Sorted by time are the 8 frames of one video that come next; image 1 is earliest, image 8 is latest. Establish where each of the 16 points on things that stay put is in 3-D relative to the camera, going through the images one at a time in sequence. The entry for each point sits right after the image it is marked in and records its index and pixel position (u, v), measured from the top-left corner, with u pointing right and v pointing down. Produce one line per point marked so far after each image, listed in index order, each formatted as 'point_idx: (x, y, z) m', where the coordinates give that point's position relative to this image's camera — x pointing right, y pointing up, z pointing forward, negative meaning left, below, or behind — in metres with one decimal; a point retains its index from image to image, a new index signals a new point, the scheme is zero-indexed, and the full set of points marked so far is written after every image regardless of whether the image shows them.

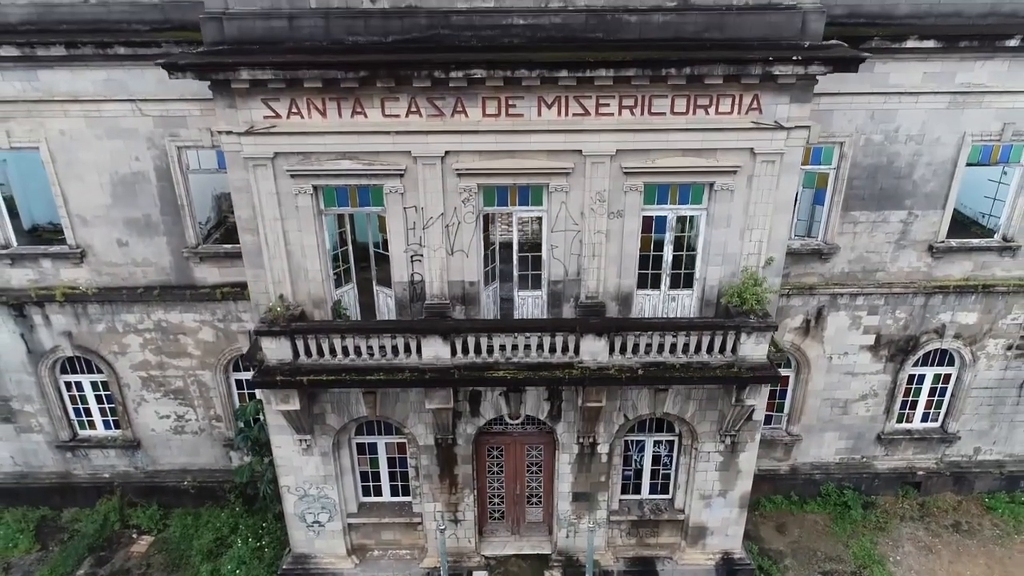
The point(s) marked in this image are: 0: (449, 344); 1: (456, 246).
0: (-1.1, -1.0, +12.1) m
1: (-0.9, +0.7, +11.9) m
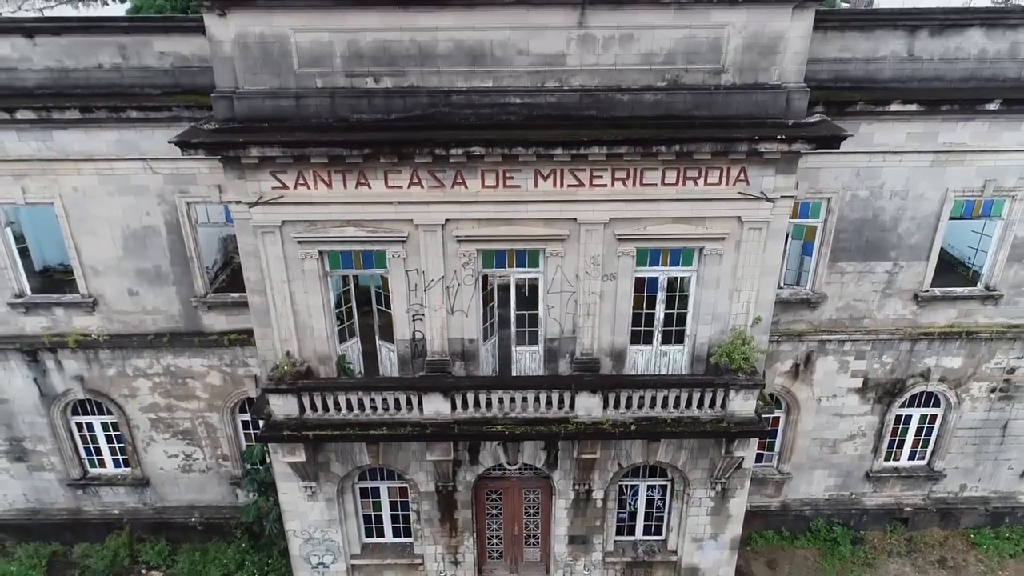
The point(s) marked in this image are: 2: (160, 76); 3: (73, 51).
0: (-1.1, -2.0, +12.6) m
1: (-1.0, -0.3, +12.4) m
2: (-6.7, +4.0, +13.6) m
3: (-8.3, +4.4, +13.5) m
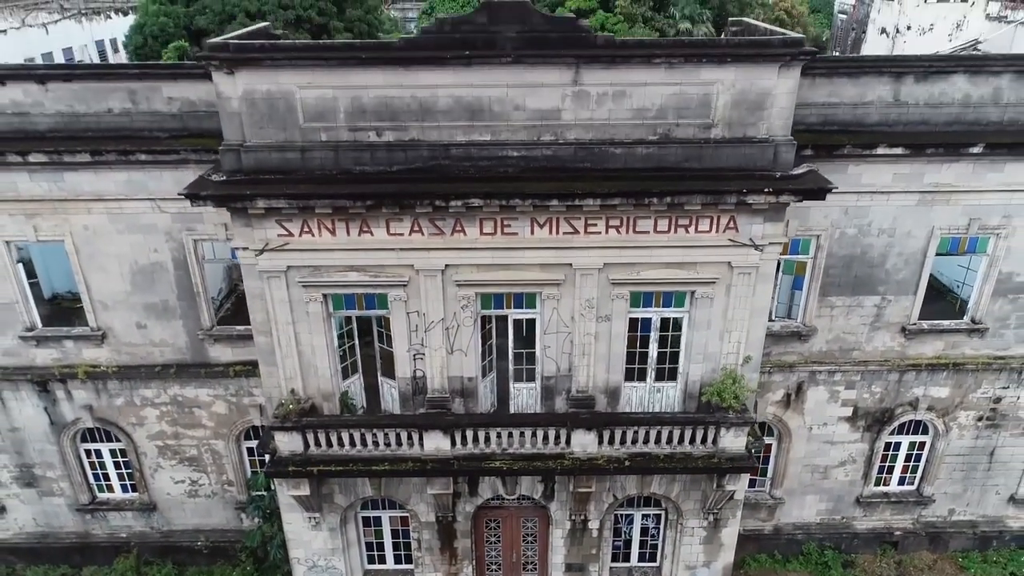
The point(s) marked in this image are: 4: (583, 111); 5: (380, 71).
0: (-1.1, -2.7, +13.0) m
1: (-1.0, -1.0, +12.8) m
2: (-6.8, +3.3, +14.0) m
3: (-8.3, +3.7, +13.9) m
4: (+1.1, +2.7, +11.1) m
5: (-2.0, +3.3, +10.8) m
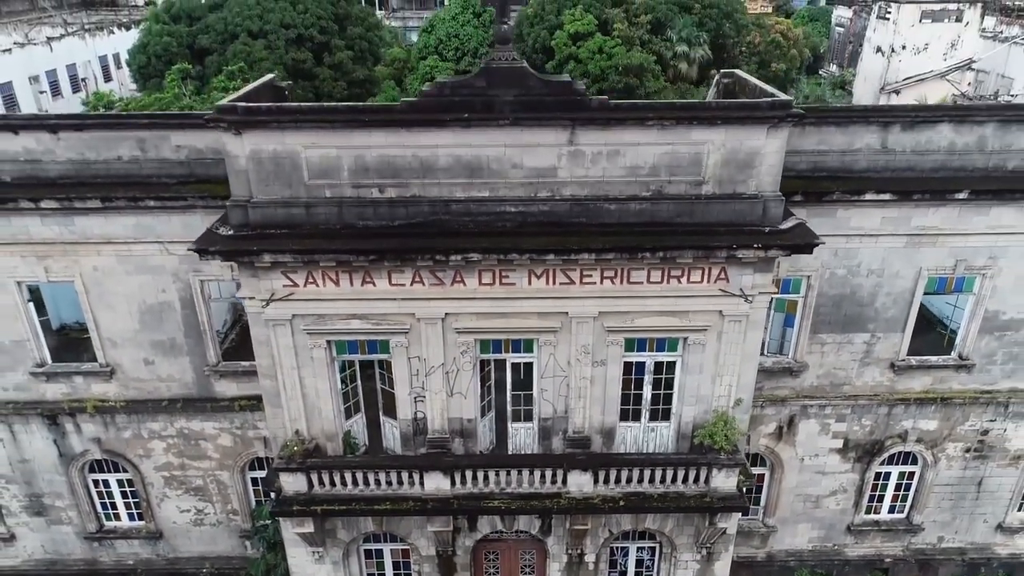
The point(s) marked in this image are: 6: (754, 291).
0: (-1.2, -3.6, +13.4) m
1: (-1.1, -1.9, +13.2) m
2: (-6.8, +2.4, +14.4) m
3: (-8.3, +2.9, +14.3) m
4: (+1.1, +1.9, +11.4) m
5: (-2.0, +2.4, +11.2) m
6: (+4.1, 0.0, +12.1) m
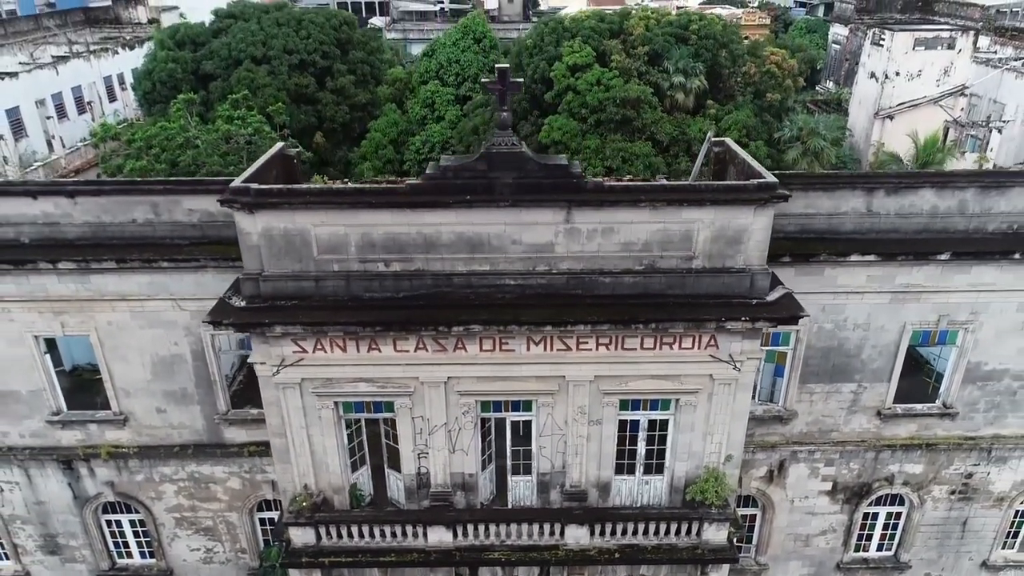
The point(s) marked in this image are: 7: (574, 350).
0: (-1.2, -4.7, +14.0) m
1: (-1.1, -3.1, +13.8) m
2: (-6.8, +1.3, +15.0) m
3: (-8.4, +1.7, +14.8) m
4: (+1.0, +0.7, +12.0) m
5: (-2.0, +1.3, +11.7) m
6: (+4.1, -1.2, +12.7) m
7: (+1.1, -1.1, +12.7) m
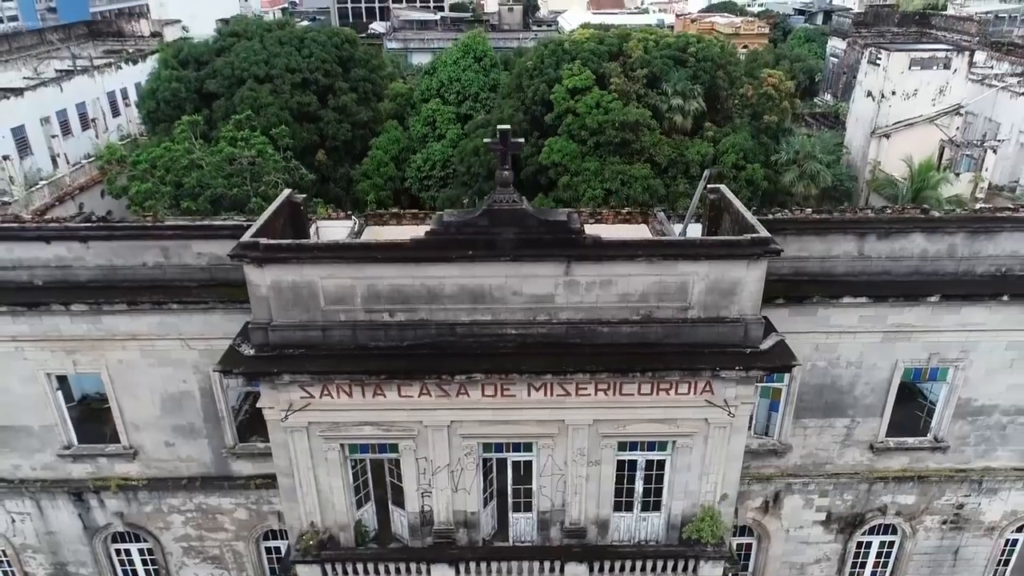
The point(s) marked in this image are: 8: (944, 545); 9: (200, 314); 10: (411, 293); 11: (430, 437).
0: (-1.2, -5.6, +14.3) m
1: (-1.0, -3.9, +14.1) m
2: (-6.8, +0.4, +15.4) m
3: (-8.3, +0.8, +15.2) m
4: (+1.1, -0.1, +12.4) m
5: (-2.0, +0.4, +12.1) m
6: (+4.1, -2.1, +13.1) m
7: (+1.1, -2.0, +13.1) m
8: (+11.2, -6.7, +18.4) m
9: (-6.7, -0.6, +15.3) m
10: (-1.7, -0.1, +12.4) m
11: (-1.6, -2.9, +13.6) m
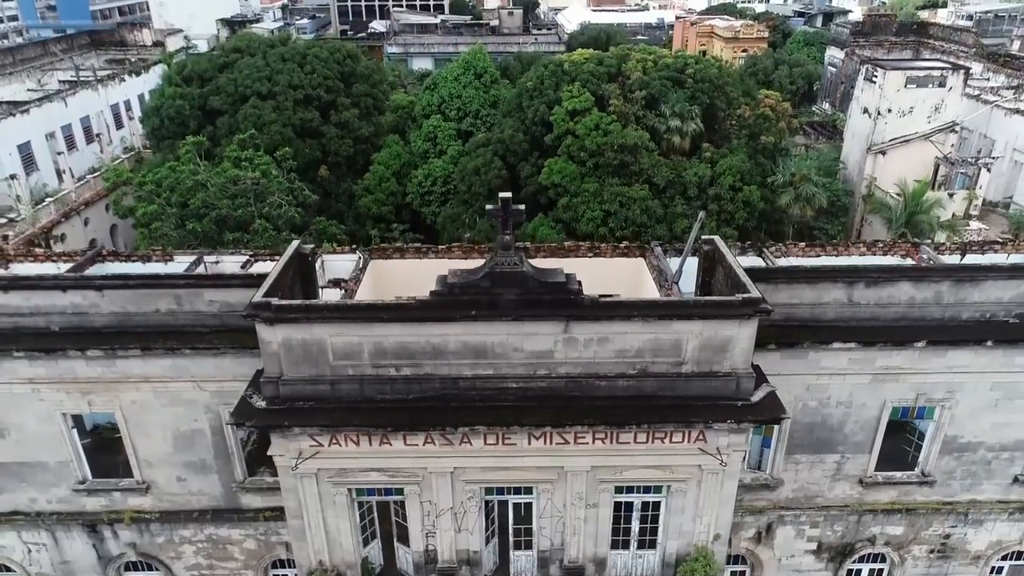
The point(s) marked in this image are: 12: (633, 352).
0: (-1.1, -6.6, +14.9) m
1: (-1.0, -4.9, +14.7) m
2: (-6.8, -0.6, +15.9) m
3: (-8.3, -0.2, +15.7) m
4: (+1.1, -1.2, +12.9) m
5: (-2.0, -0.6, +12.6) m
6: (+4.1, -3.1, +13.6) m
7: (+1.2, -3.0, +13.6) m
8: (+11.2, -7.6, +19.0) m
9: (-6.7, -1.5, +15.8) m
10: (-1.7, -1.1, +12.9) m
11: (-1.5, -3.9, +14.1) m
12: (+2.2, -1.2, +12.9) m
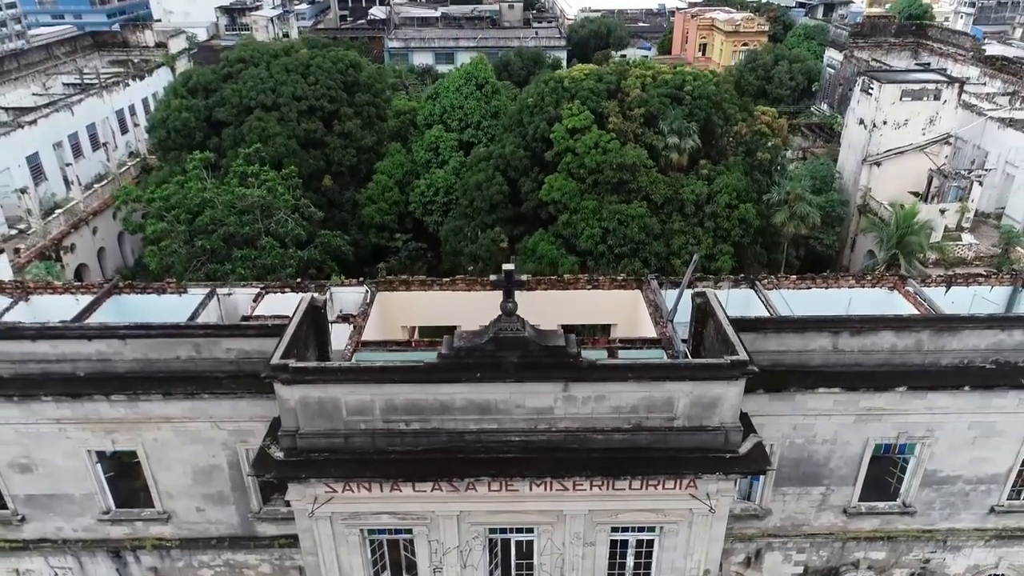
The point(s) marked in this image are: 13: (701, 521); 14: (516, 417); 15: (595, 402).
0: (-1.1, -7.7, +15.9) m
1: (-1.0, -6.1, +15.6) m
2: (-6.7, -1.7, +16.7) m
3: (-8.3, -1.3, +16.5) m
4: (+1.1, -2.3, +13.8) m
5: (-1.9, -1.8, +13.5) m
6: (+4.2, -4.3, +14.5) m
7: (+1.2, -4.2, +14.5) m
8: (+11.3, -8.6, +20.0) m
9: (-6.6, -2.6, +16.6) m
10: (-1.7, -2.3, +13.7) m
11: (-1.5, -5.0, +15.0) m
12: (+2.2, -2.3, +13.8) m
13: (+4.0, -4.9, +15.0) m
14: (+0.1, -2.5, +13.8) m
15: (+1.6, -2.2, +13.7) m
